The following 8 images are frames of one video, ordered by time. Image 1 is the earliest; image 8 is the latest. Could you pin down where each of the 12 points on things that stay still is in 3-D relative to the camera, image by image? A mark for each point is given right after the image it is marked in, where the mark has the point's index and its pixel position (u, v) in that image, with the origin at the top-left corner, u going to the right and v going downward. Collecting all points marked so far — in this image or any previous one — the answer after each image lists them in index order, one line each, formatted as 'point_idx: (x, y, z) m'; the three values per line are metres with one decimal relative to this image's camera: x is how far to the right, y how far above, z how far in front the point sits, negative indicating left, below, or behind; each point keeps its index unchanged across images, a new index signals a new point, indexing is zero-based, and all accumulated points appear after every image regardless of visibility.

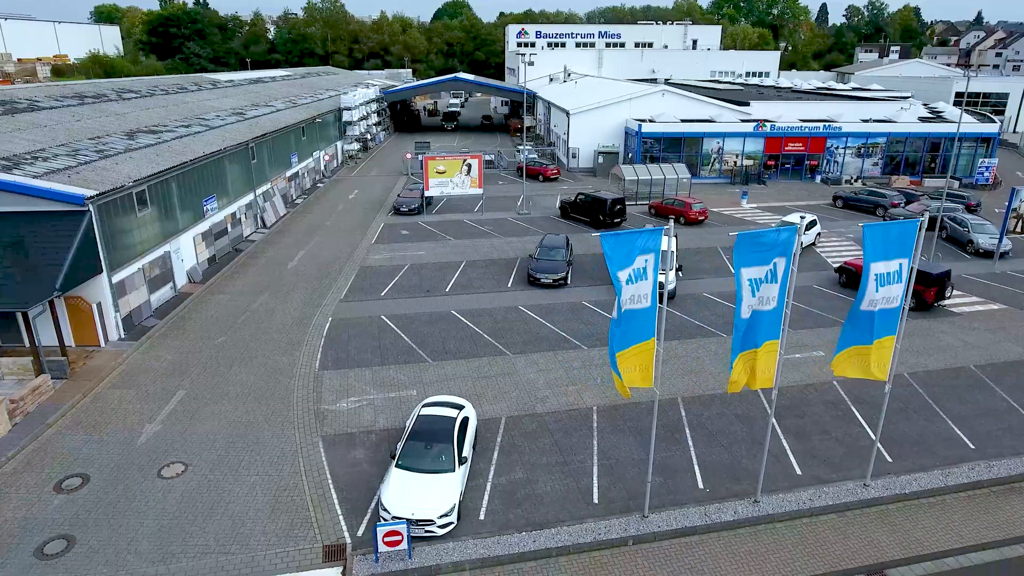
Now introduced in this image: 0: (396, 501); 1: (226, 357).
0: (-3.5, -6.5, +12.5) m
1: (-13.2, -3.3, +19.1) m
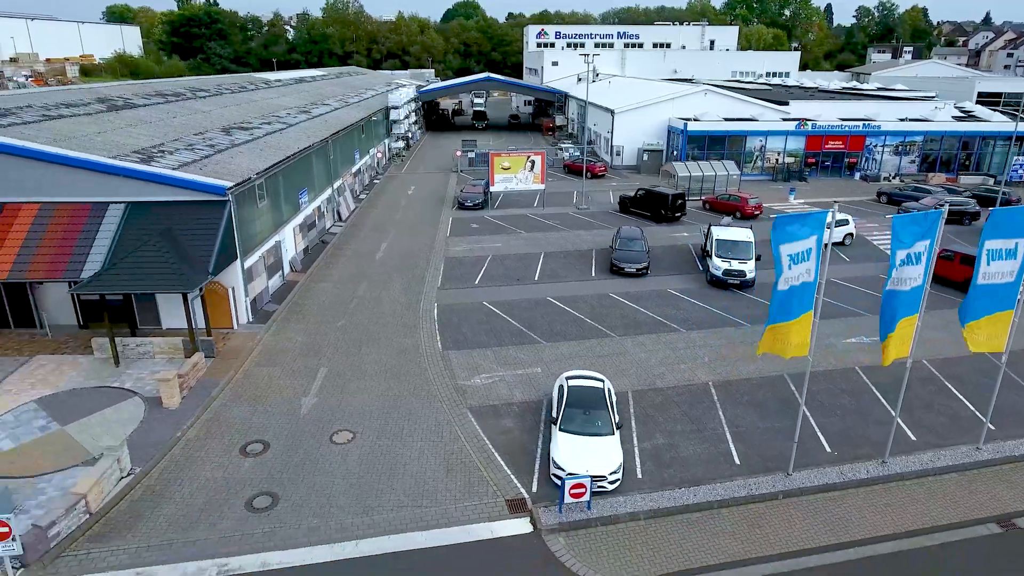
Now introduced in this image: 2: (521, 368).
0: (+2.0, -5.8, +13.7) m
1: (-7.8, -2.6, +20.4) m
2: (+0.5, -3.7, +18.7) m
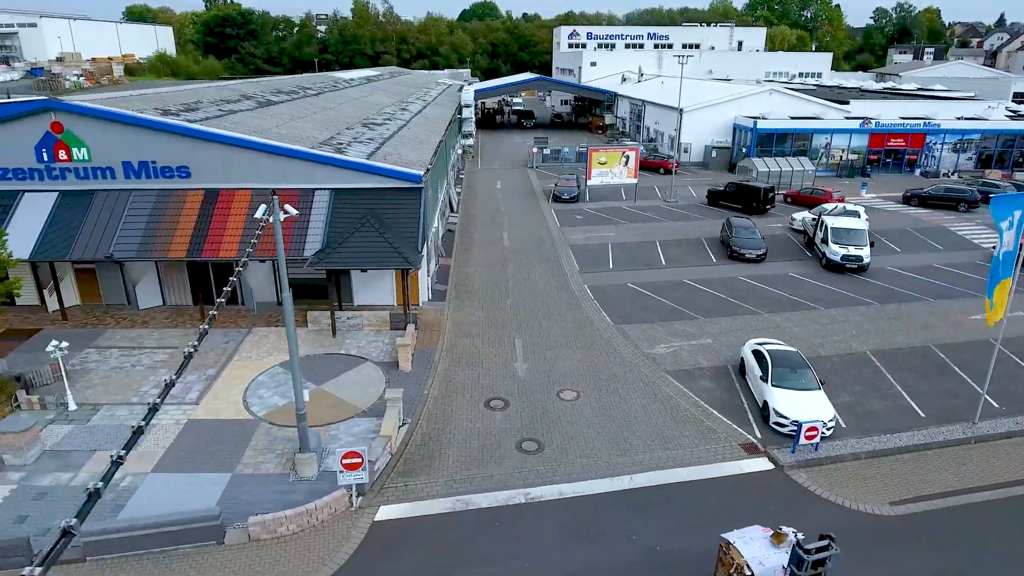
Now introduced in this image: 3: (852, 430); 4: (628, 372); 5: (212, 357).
0: (+10.8, -4.7, +15.7) m
1: (+1.0, -1.5, +22.3) m
2: (+9.3, -2.6, +20.7) m
3: (+13.5, -5.6, +16.1) m
4: (+5.4, -3.9, +18.7) m
5: (-14.0, -3.2, +19.1) m
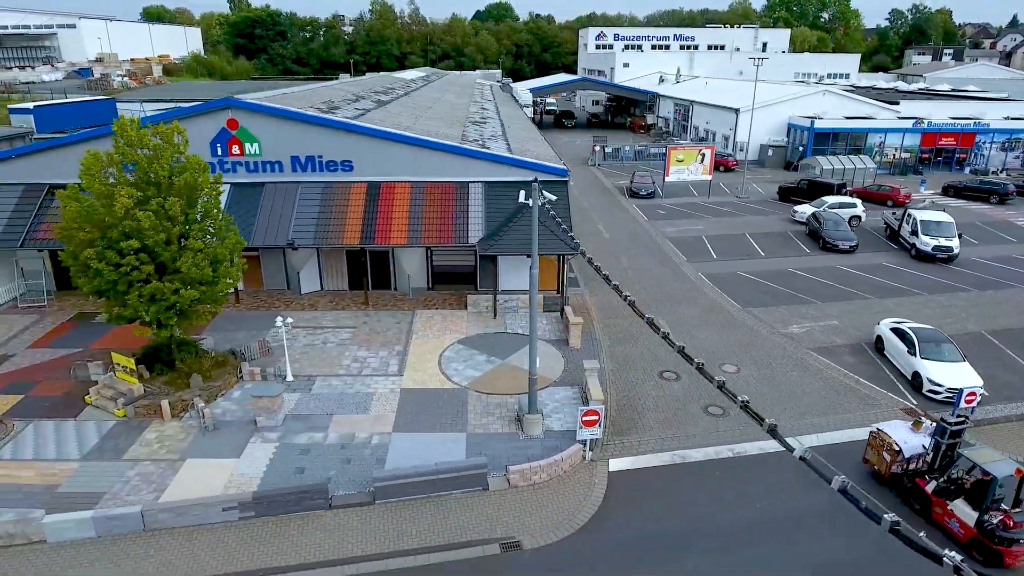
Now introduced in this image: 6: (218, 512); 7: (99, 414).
0: (+18.6, -3.9, +17.4) m
1: (+8.8, -0.7, +24.0) m
2: (+17.1, -1.8, +22.4) m
3: (+21.3, -4.8, +17.8) m
4: (+13.2, -3.1, +20.4) m
5: (-6.2, -2.4, +20.7) m
6: (-9.2, -7.1, +12.8) m
7: (-16.6, -5.1, +16.4) m
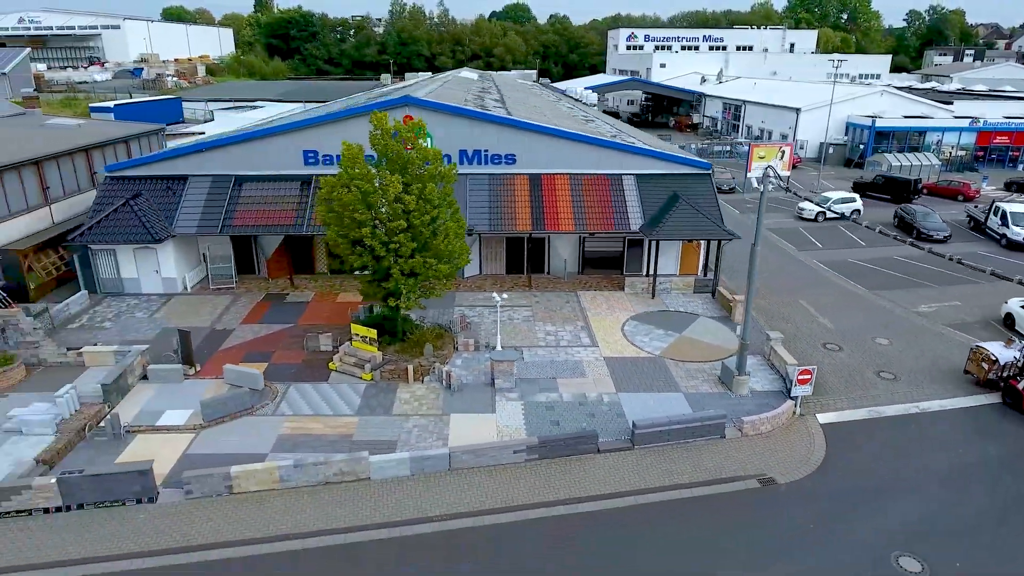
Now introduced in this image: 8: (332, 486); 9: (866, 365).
0: (+27.8, -2.9, +19.6) m
1: (+17.9, +0.3, +26.0) m
2: (+26.2, -0.8, +24.5) m
3: (+30.4, -3.8, +20.0) m
4: (+22.3, -2.1, +22.5) m
5: (+2.9, -1.4, +22.7) m
6: (-0.1, -6.1, +14.8) m
7: (-7.4, -4.1, +18.4) m
8: (-6.2, -6.9, +14.1) m
9: (+17.2, -3.7, +19.8) m
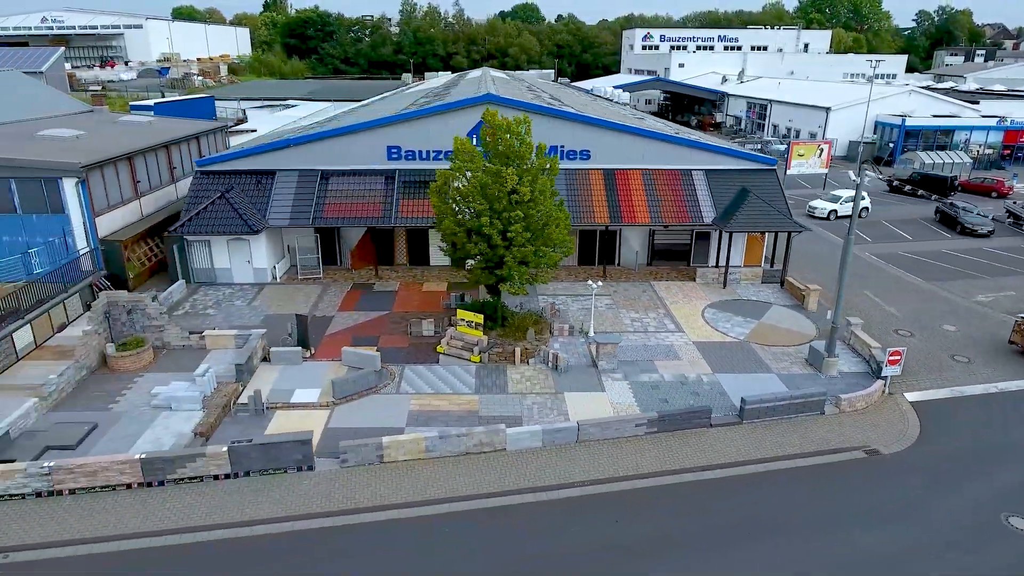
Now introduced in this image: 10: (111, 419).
0: (+32.5, -2.3, +20.7) m
1: (+22.7, +1.0, +27.1) m
2: (+31.0, -0.2, +25.6) m
3: (+35.2, -3.2, +21.1) m
4: (+27.0, -1.5, +23.6) m
5: (+7.7, -0.8, +23.8) m
6: (+4.7, -5.5, +15.9) m
7: (-2.7, -3.5, +19.4) m
8: (-1.4, -6.3, +15.2) m
9: (+22.0, -3.1, +20.9) m
10: (-15.7, -5.1, +15.9) m
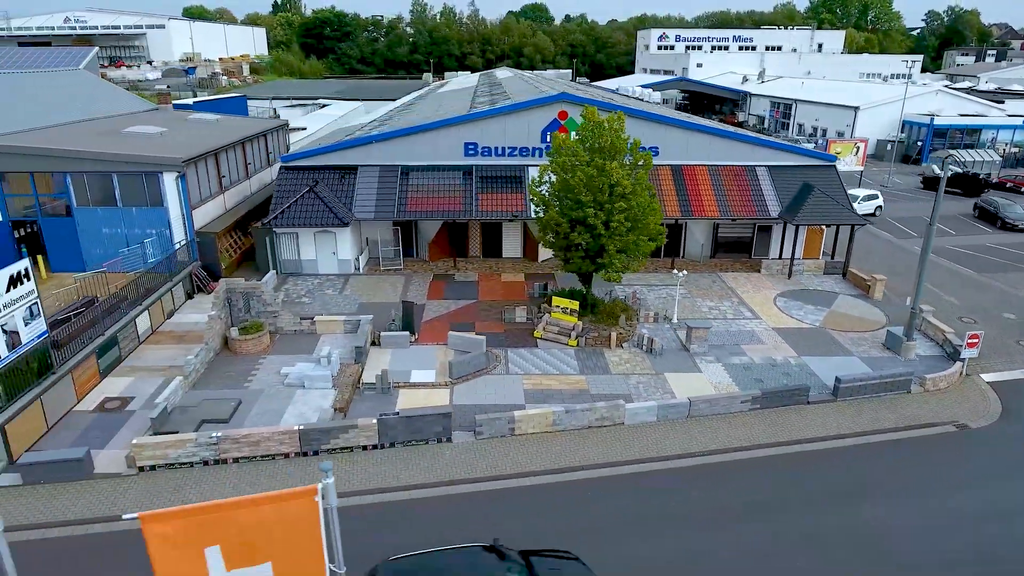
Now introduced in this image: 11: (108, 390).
0: (+37.3, -1.7, +21.8) m
1: (+27.4, +1.6, +28.3) m
2: (+35.7, +0.4, +26.8) m
3: (+39.9, -2.6, +22.3) m
4: (+31.8, -0.9, +24.8) m
5: (+12.4, -0.2, +24.9) m
6: (+9.5, -4.9, +17.0) m
7: (+2.1, -2.9, +20.5) m
8: (+3.3, -5.7, +16.3) m
9: (+26.7, -2.5, +22.0) m
10: (-10.9, -4.5, +17.0) m
11: (-17.6, -4.4, +17.7) m
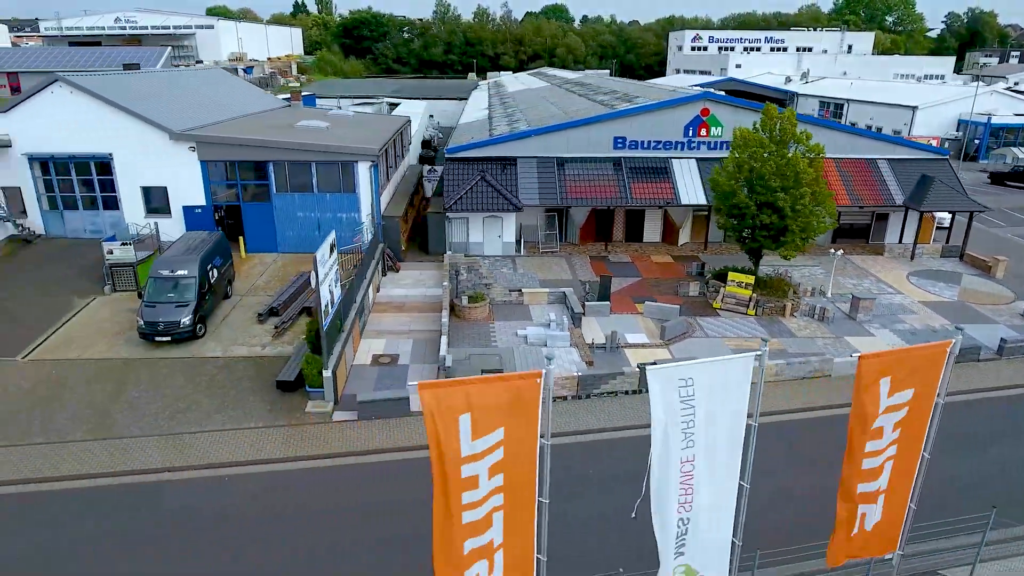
0: (+47.8, -0.4, +24.7) m
1: (+37.9, +2.9, +31.1) m
2: (+46.2, +1.7, +29.6) m
3: (+50.5, -1.3, +25.1) m
4: (+42.3, +0.4, +27.6) m
5: (+23.0, +1.2, +27.7) m
6: (+20.0, -3.5, +19.8) m
7: (+12.6, -1.5, +23.3) m
8: (+13.9, -4.3, +19.0) m
9: (+37.3, -1.2, +24.8) m
10: (-0.4, -3.1, +19.7) m
11: (-7.1, -3.0, +20.4) m
